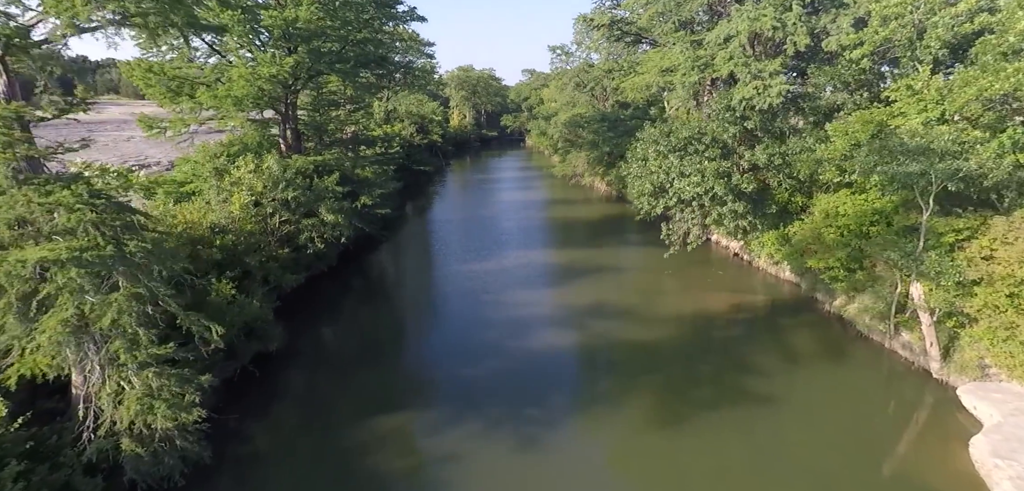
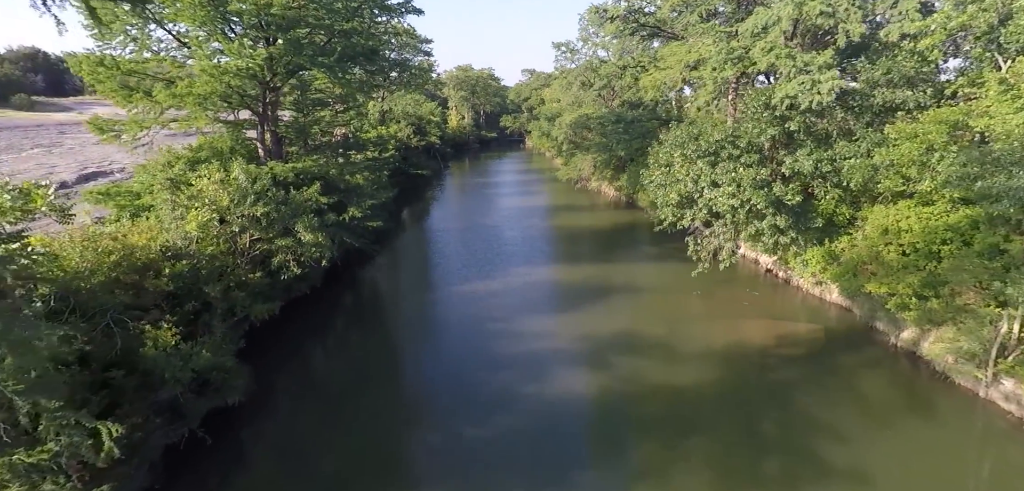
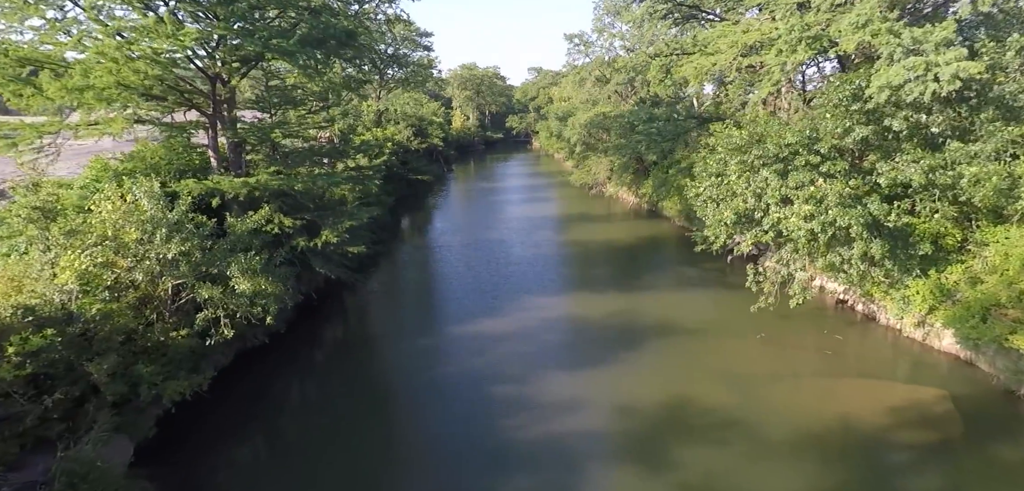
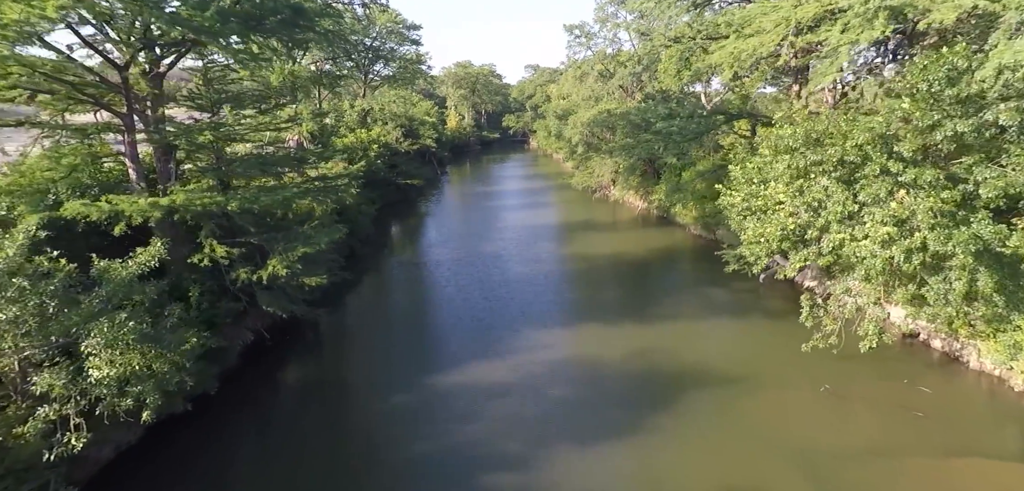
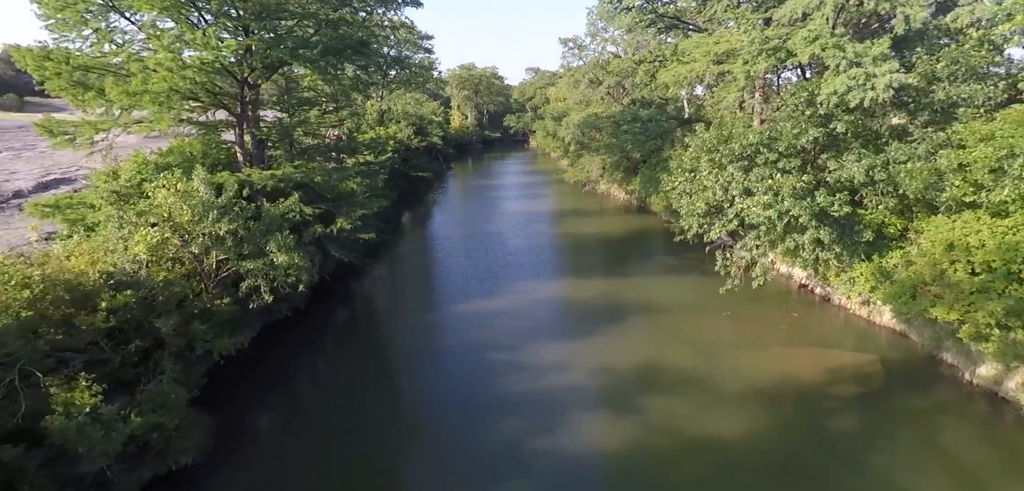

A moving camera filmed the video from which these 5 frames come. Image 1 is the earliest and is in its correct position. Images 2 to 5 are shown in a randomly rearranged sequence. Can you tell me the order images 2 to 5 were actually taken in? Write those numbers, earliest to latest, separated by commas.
2, 5, 3, 4
